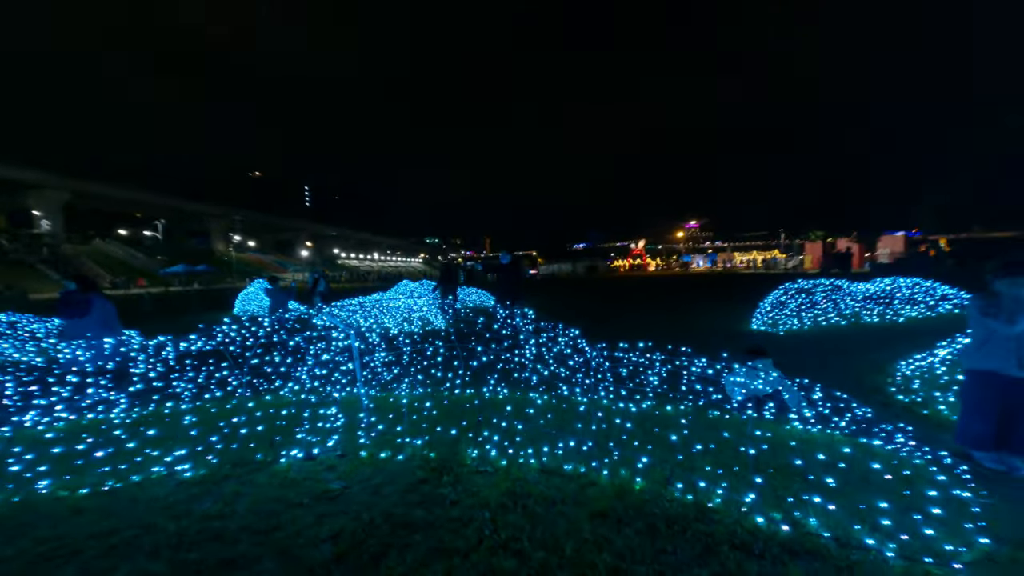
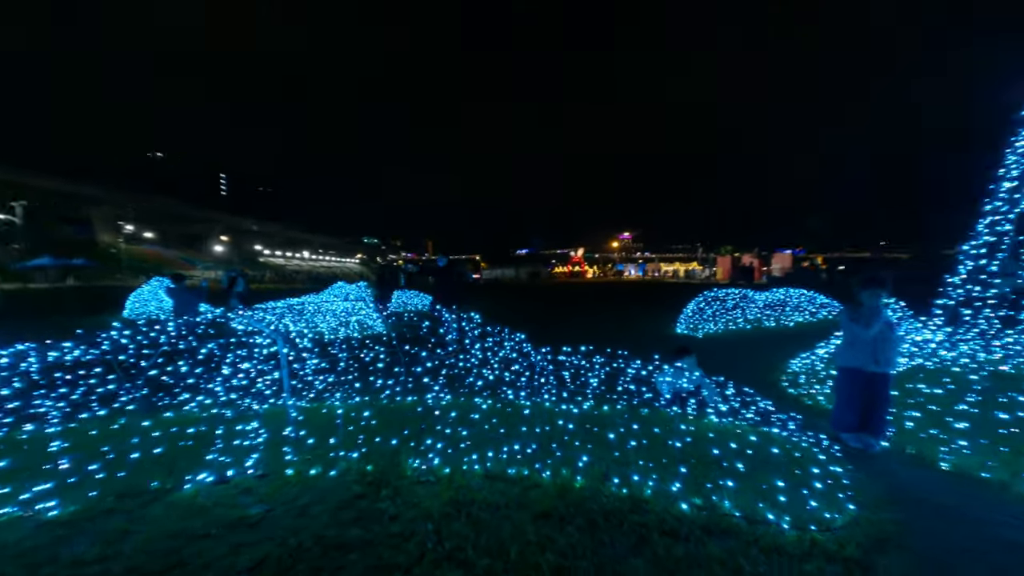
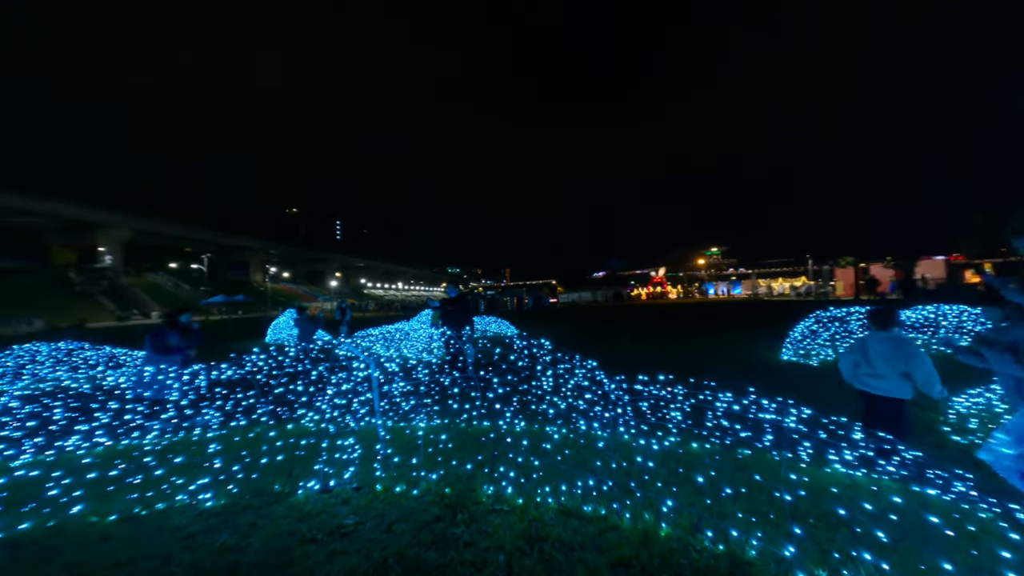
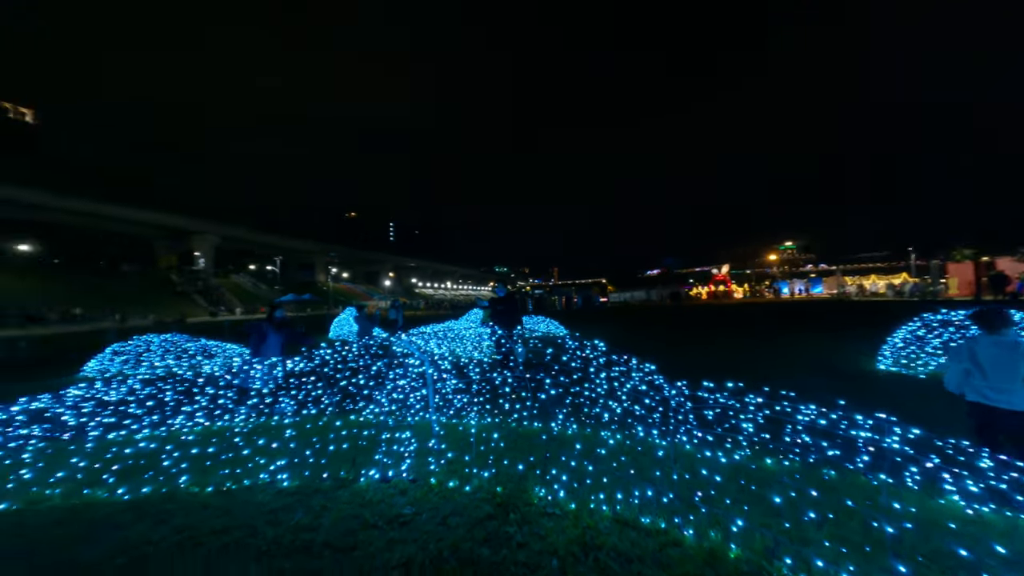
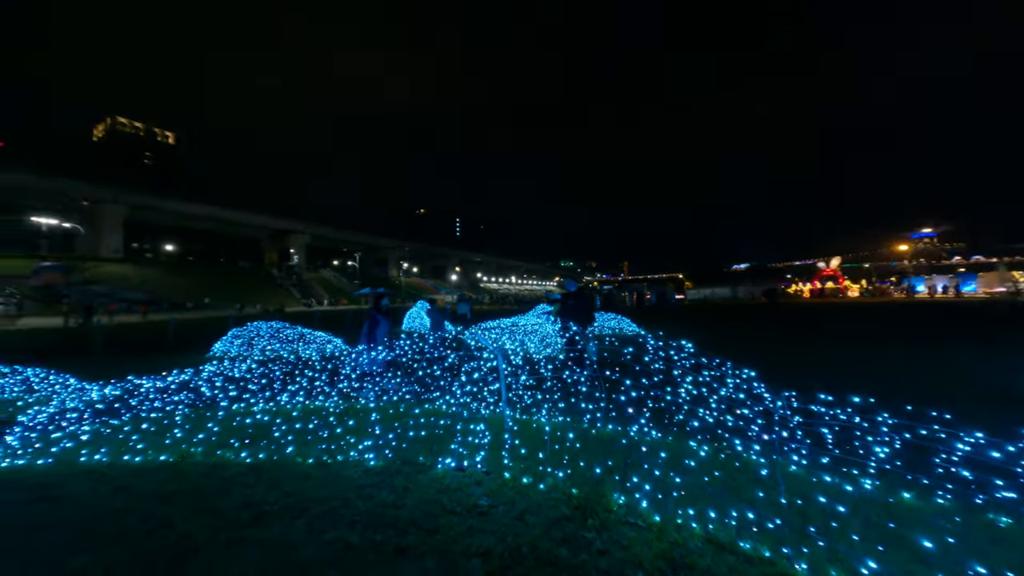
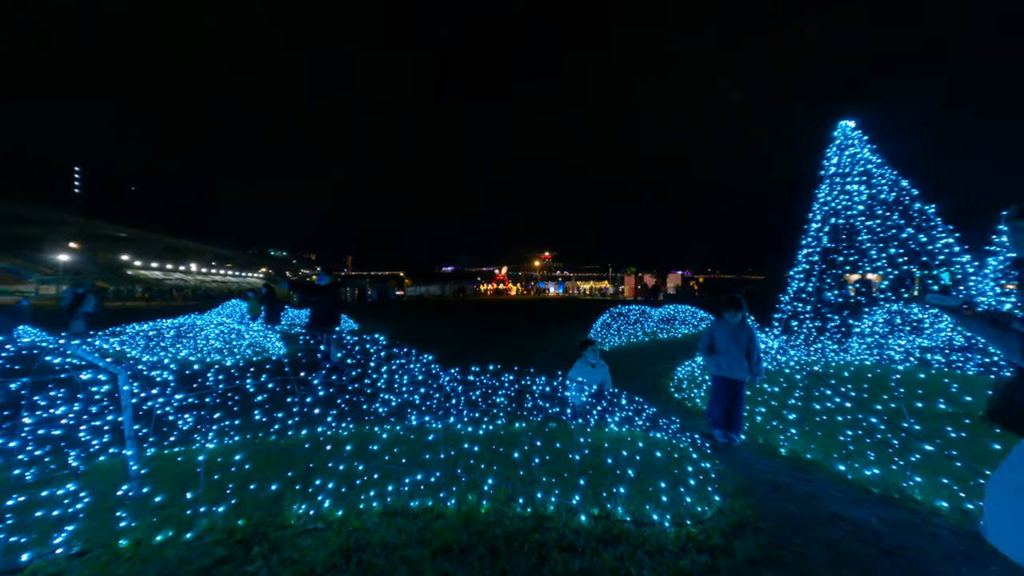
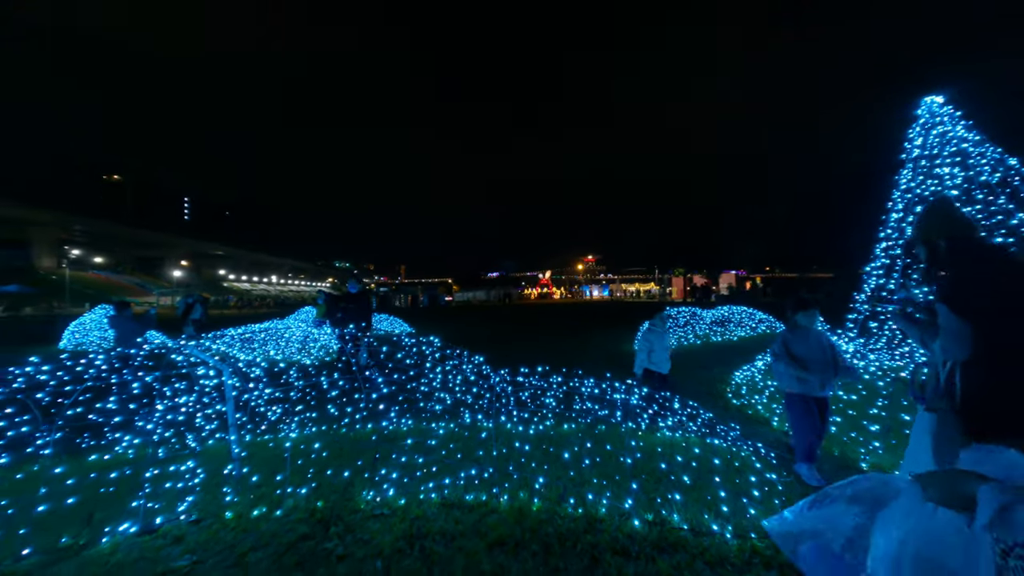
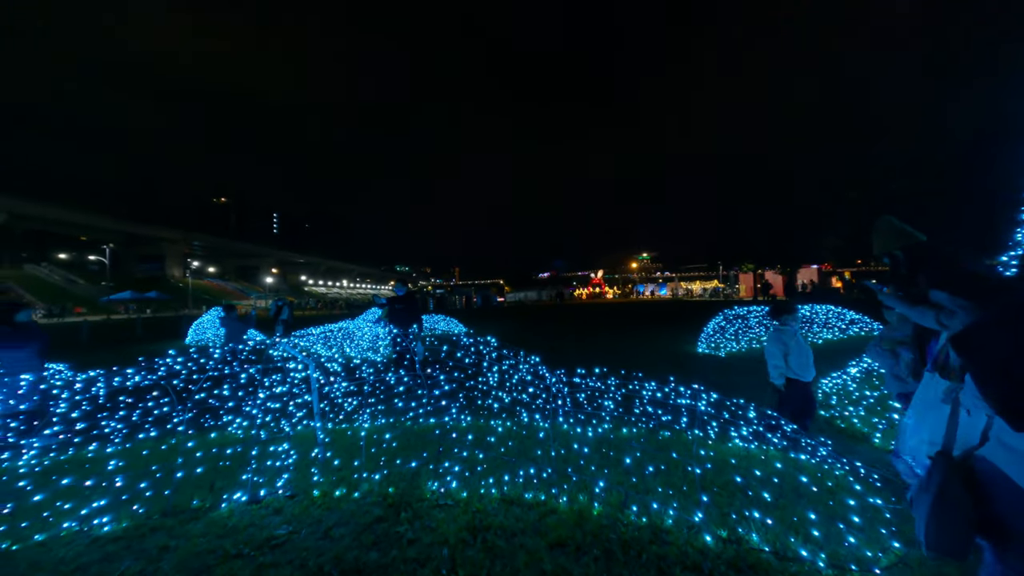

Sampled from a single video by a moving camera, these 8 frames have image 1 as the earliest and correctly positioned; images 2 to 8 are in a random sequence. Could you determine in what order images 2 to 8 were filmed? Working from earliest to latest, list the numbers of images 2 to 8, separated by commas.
2, 6, 7, 8, 3, 4, 5
